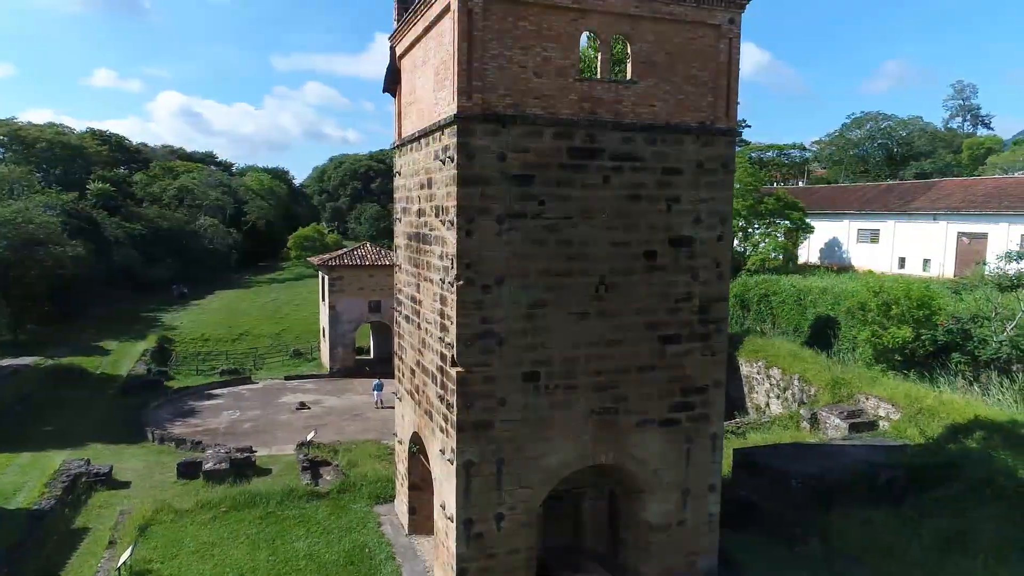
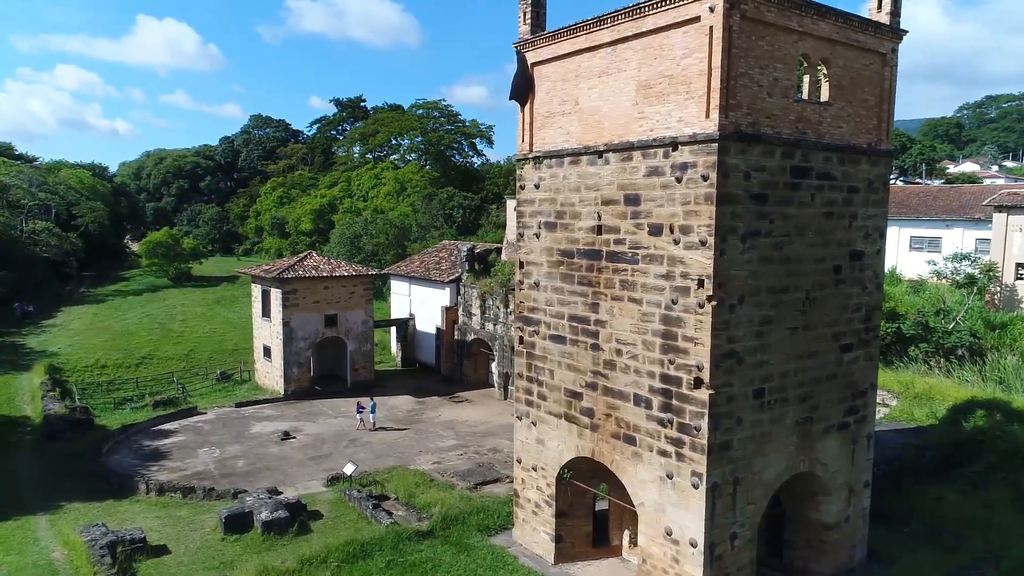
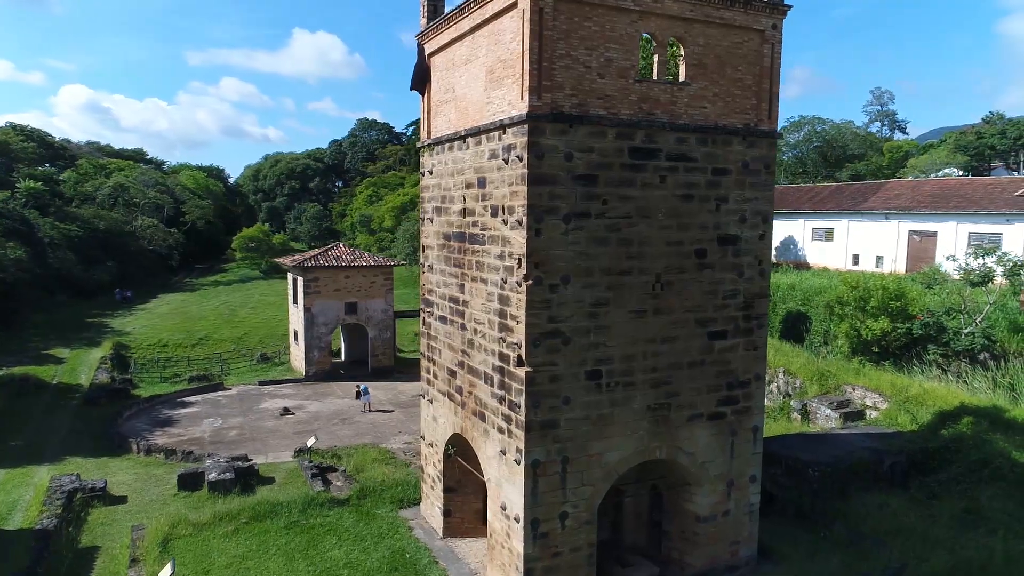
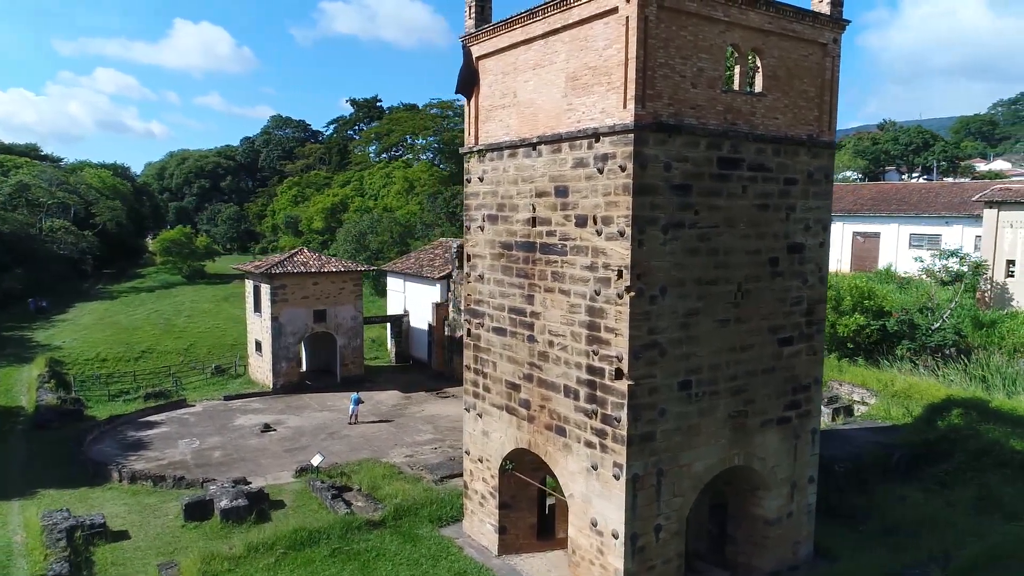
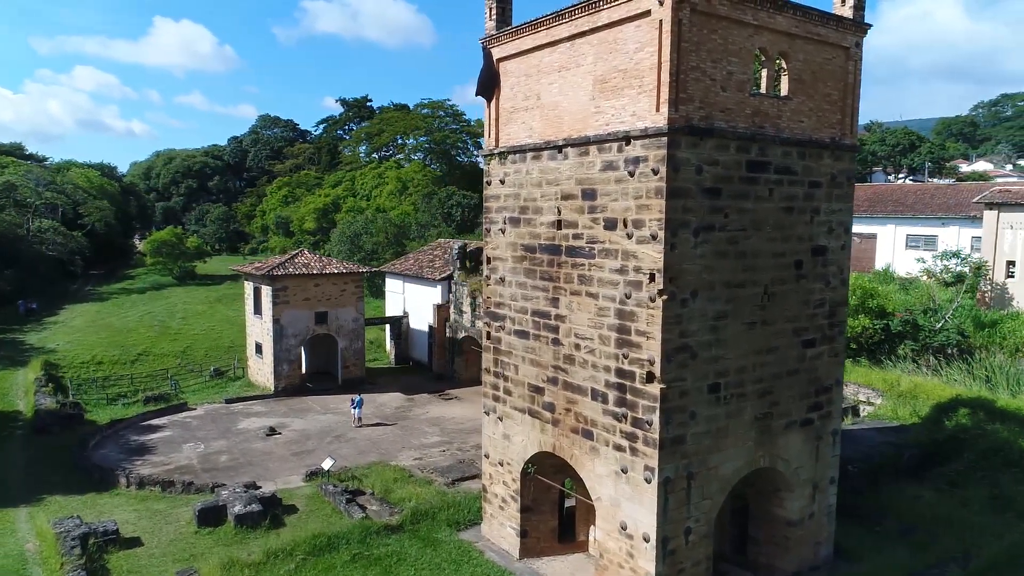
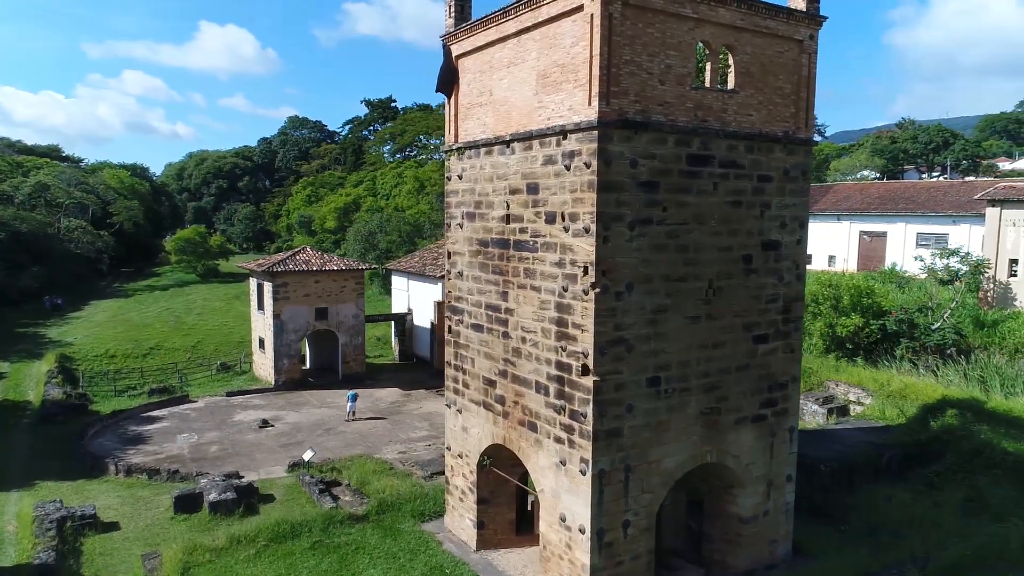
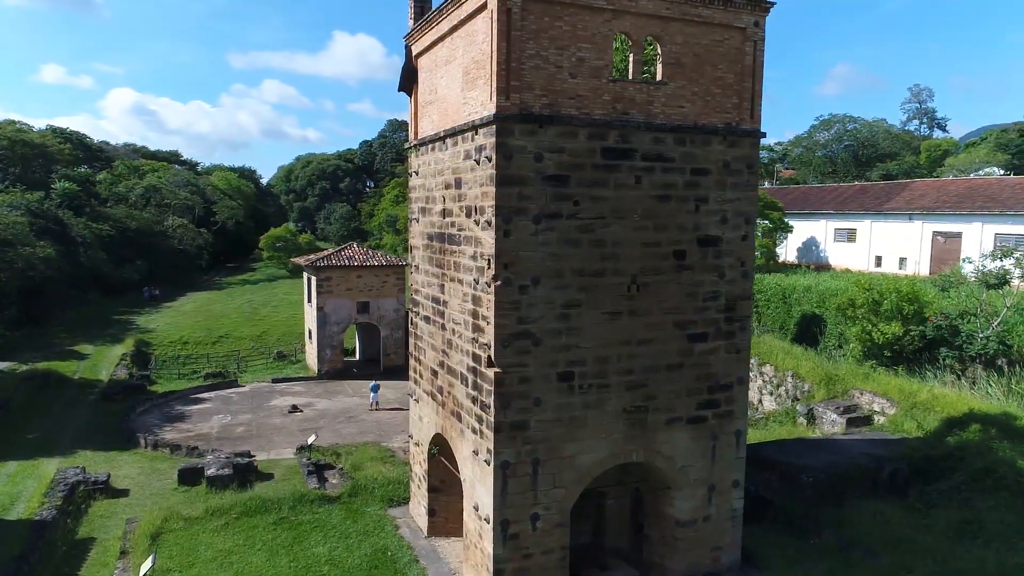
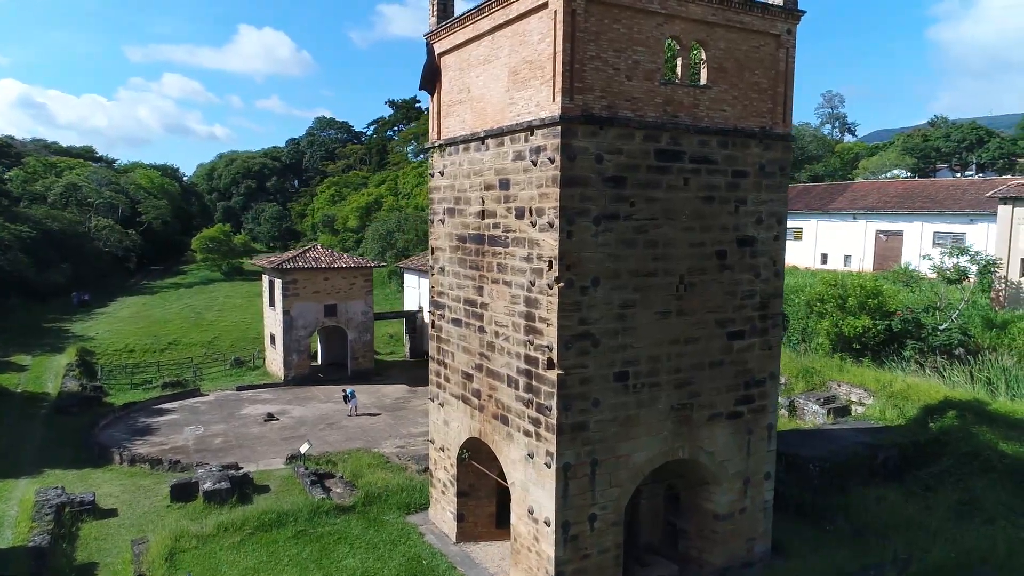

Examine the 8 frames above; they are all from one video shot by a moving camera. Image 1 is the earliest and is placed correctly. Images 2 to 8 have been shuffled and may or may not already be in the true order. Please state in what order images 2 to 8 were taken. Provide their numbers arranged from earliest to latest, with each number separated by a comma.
7, 3, 8, 6, 4, 5, 2
